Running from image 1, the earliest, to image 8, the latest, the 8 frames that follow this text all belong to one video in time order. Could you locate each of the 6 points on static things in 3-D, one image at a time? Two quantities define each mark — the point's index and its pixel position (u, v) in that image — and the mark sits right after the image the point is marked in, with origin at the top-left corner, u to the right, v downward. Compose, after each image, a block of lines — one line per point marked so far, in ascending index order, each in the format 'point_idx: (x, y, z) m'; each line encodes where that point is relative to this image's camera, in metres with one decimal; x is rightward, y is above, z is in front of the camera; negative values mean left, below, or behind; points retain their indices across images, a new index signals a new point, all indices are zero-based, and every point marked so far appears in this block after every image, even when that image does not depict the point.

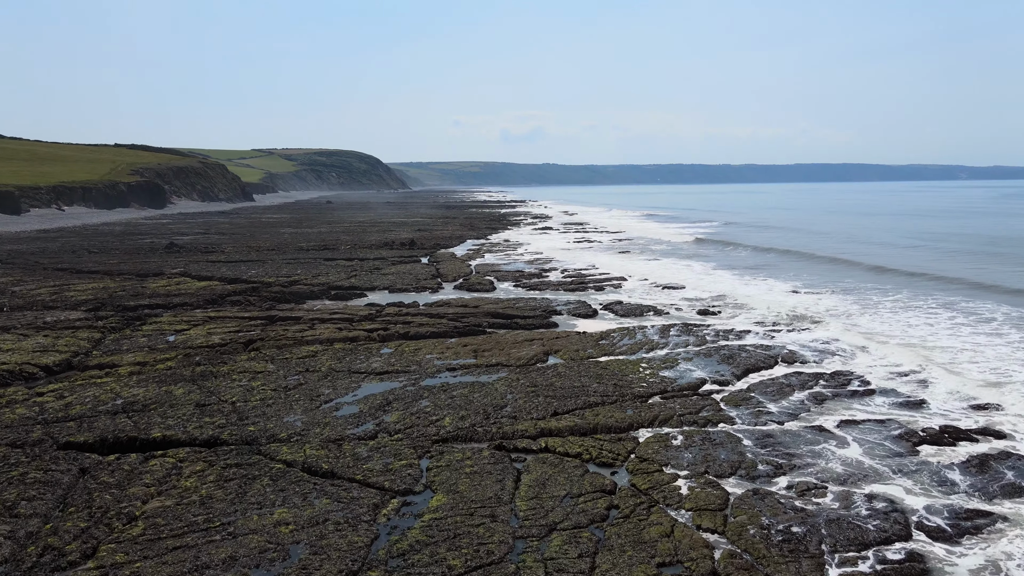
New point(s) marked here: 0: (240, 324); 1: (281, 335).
0: (-7.9, -1.0, +19.9) m
1: (-6.1, -1.3, +18.2) m
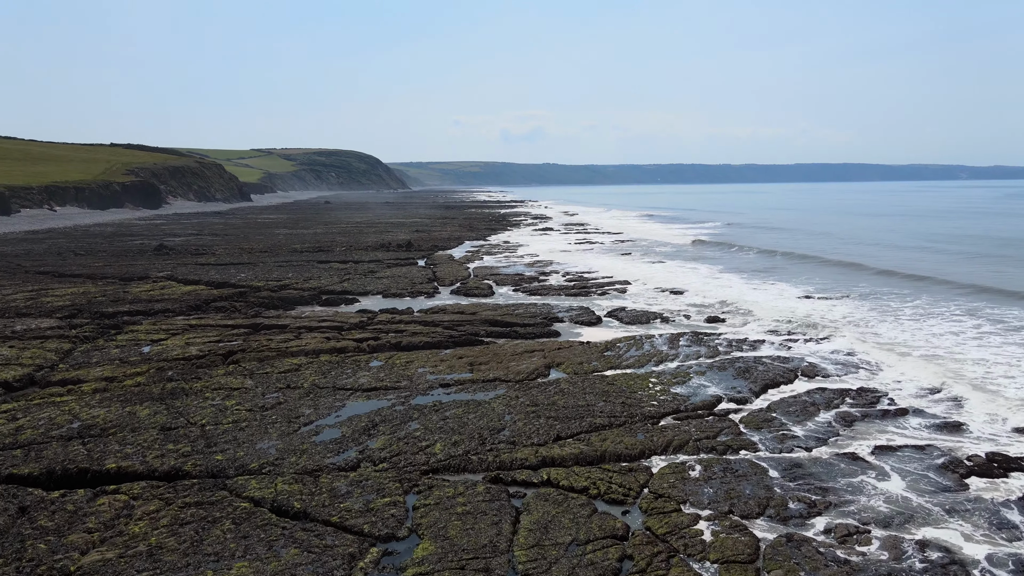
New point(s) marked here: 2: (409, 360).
0: (-7.9, -1.2, +18.7) m
1: (-6.1, -1.4, +17.0) m
2: (-2.4, -1.7, +16.0) m
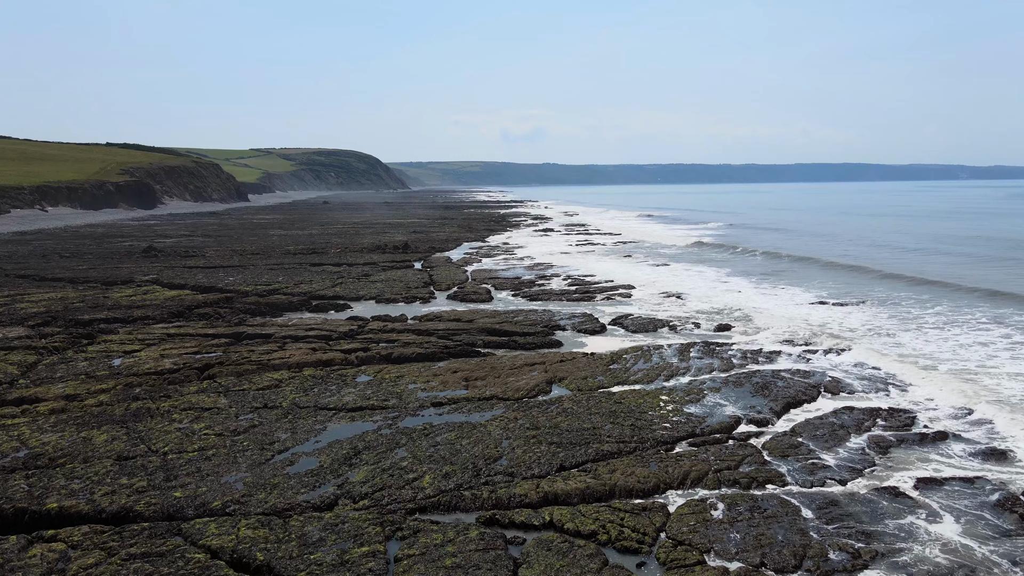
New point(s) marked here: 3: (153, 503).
0: (-8.0, -1.4, +17.6) m
1: (-6.2, -1.6, +15.8) m
2: (-2.4, -1.9, +14.8) m
3: (-4.5, -2.7, +8.7) m
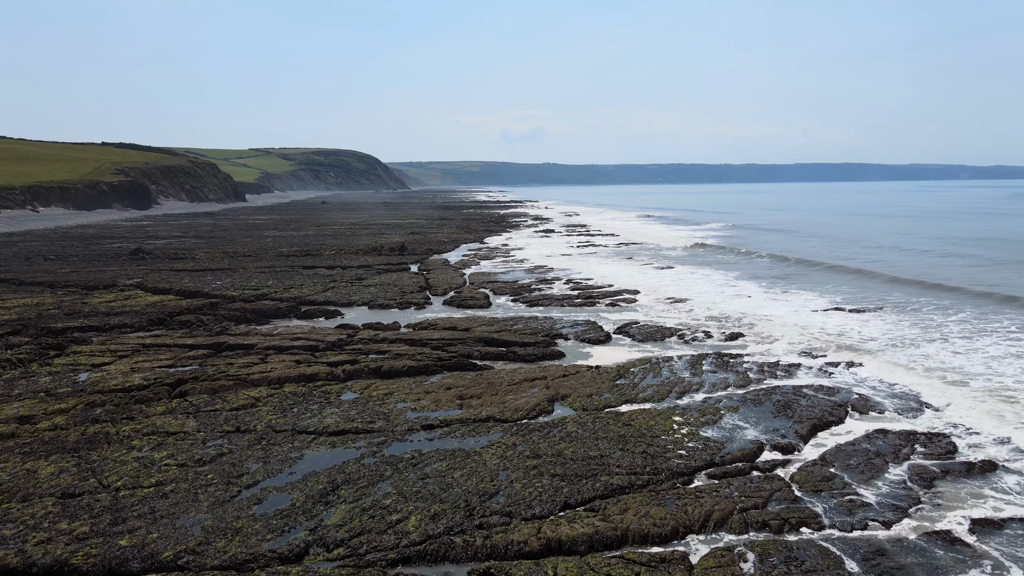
0: (-8.0, -1.6, +16.4) m
1: (-6.2, -1.8, +14.6) m
2: (-2.5, -2.1, +13.6) m
3: (-4.6, -2.9, +7.5) m
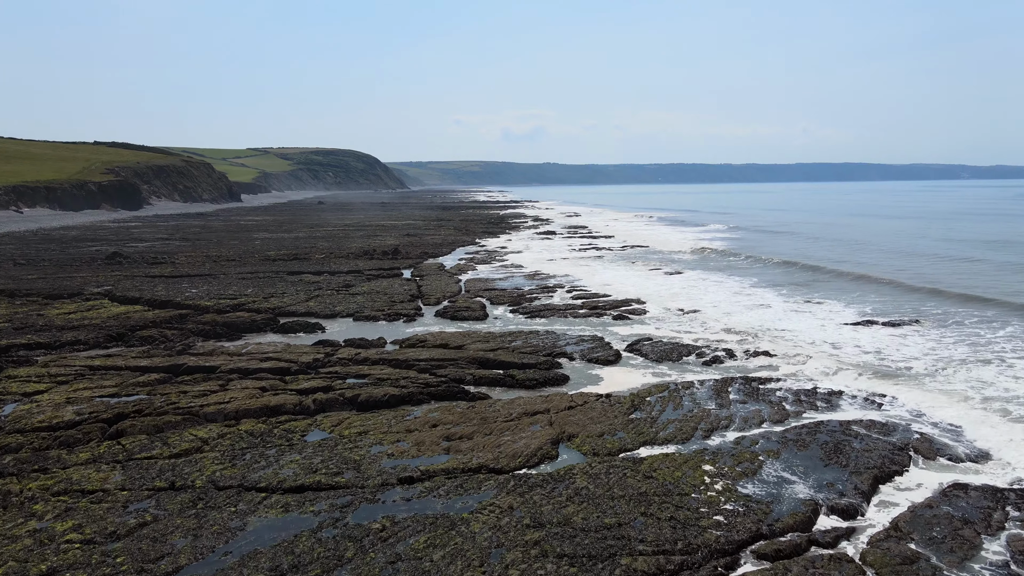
0: (-8.0, -1.9, +14.3) m
1: (-6.3, -2.1, +12.5) m
2: (-2.5, -2.4, +11.5) m
3: (-4.6, -3.2, +5.4) m
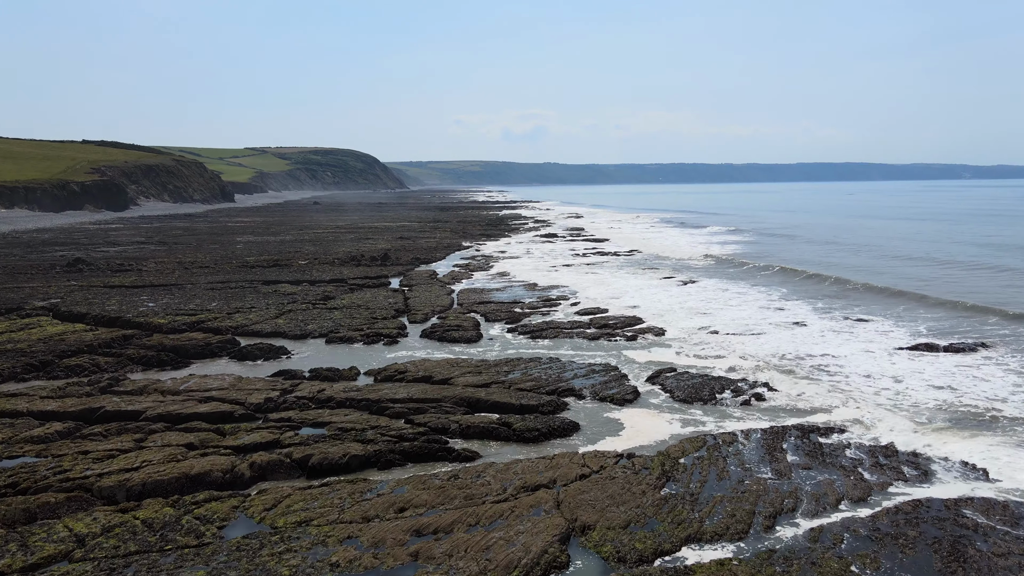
0: (-8.1, -2.4, +11.3) m
1: (-6.3, -2.6, +9.5) m
2: (-2.6, -2.8, +8.5) m
3: (-4.7, -3.7, +2.4) m
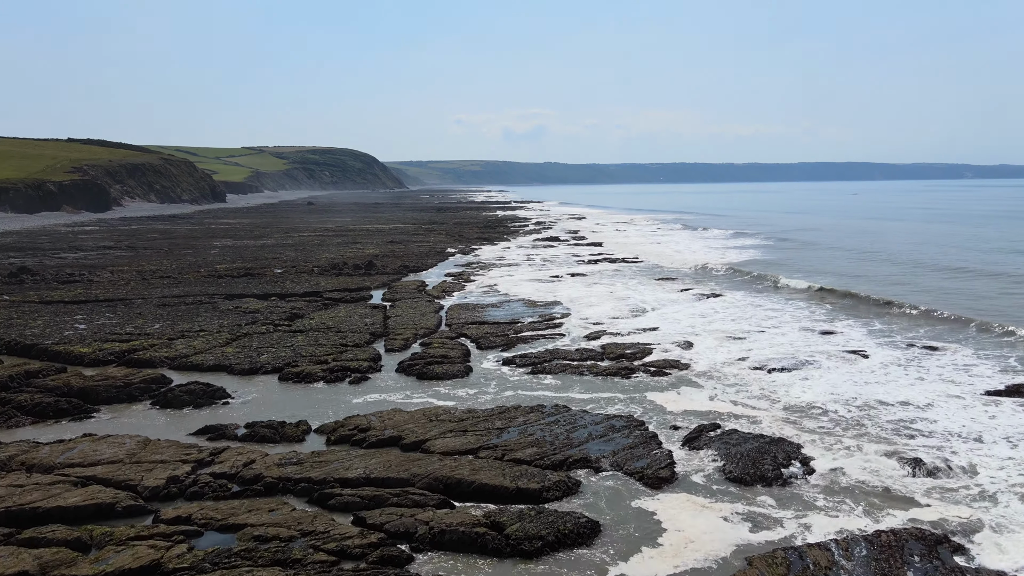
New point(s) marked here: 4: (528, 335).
0: (-8.2, -2.9, +7.7) m
1: (-6.4, -3.2, +5.9) m
2: (-2.7, -3.4, +4.9) m
3: (-4.8, -4.2, -1.2) m
4: (+0.5, -1.3, +19.3) m
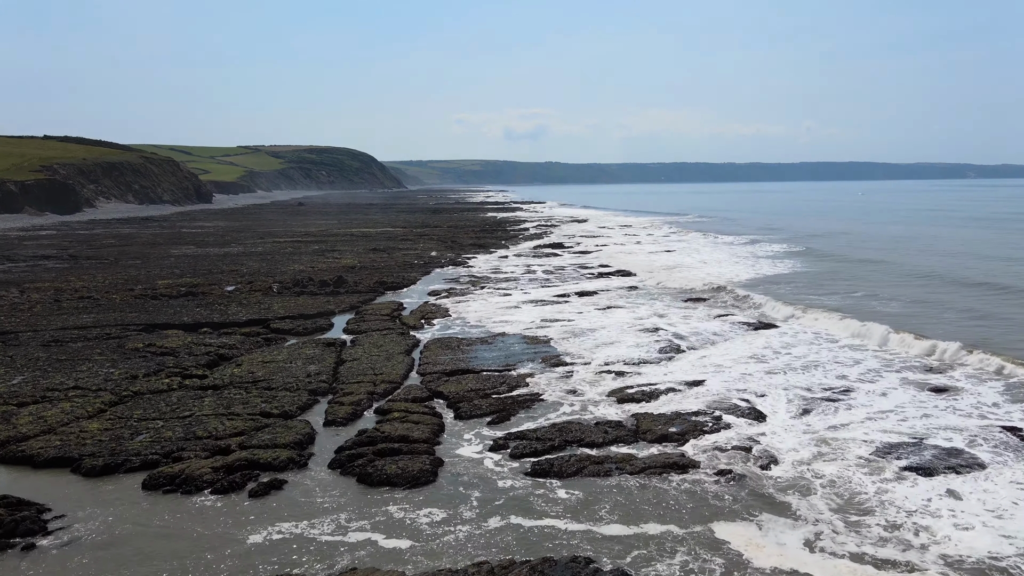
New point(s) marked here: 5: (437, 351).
0: (-8.3, -3.8, +2.3) m
1: (-6.6, -4.0, +0.5) m
2: (-2.8, -4.2, -0.5) m
3: (-4.9, -5.1, -6.6) m
4: (+0.4, -2.1, +13.9) m
5: (-1.8, -1.6, +17.3) m
